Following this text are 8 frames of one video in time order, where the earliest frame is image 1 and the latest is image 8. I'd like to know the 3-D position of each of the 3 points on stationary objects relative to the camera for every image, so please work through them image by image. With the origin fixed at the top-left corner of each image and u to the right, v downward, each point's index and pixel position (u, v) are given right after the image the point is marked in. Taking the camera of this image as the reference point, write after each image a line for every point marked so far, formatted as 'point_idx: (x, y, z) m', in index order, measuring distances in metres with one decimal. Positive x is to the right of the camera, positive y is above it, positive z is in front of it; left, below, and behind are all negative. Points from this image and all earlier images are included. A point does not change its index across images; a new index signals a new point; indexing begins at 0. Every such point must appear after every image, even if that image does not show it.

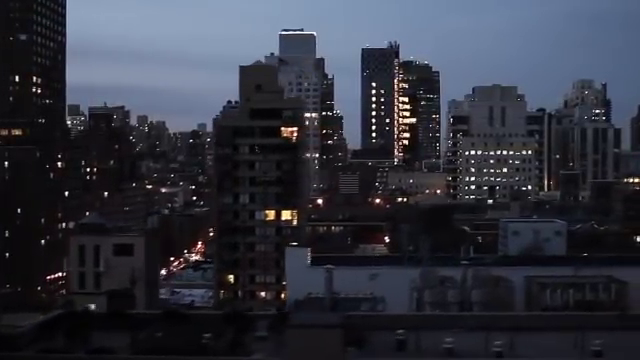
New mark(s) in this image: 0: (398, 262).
0: (+0.5, -0.6, +8.0) m
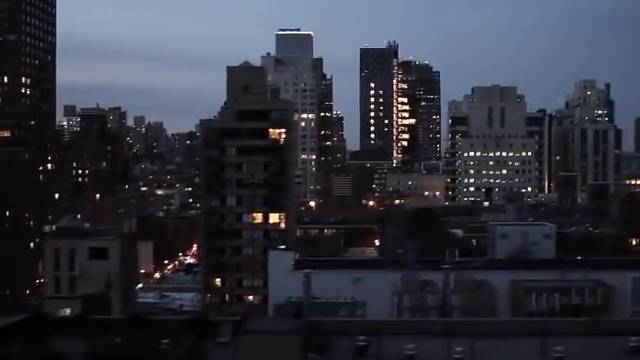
0: (+0.4, -0.6, +7.8) m
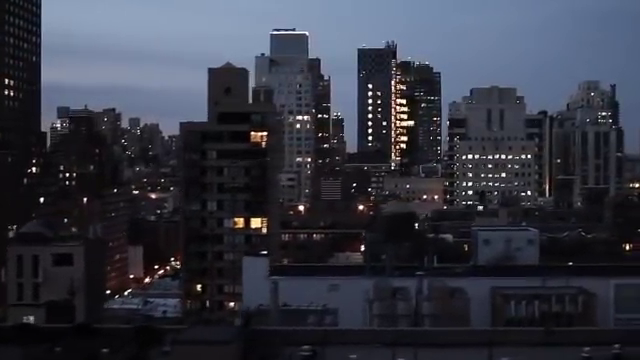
0: (+0.2, -0.6, +7.7) m
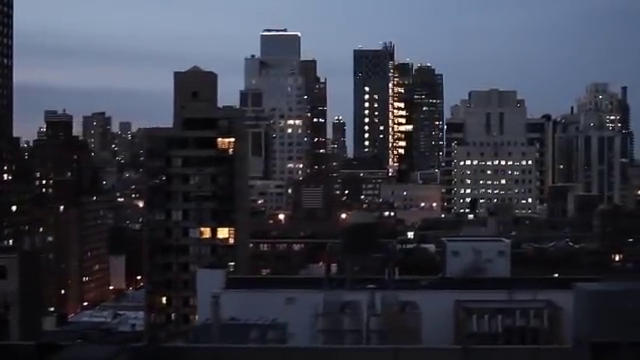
0: (0.0, -0.7, +7.3) m
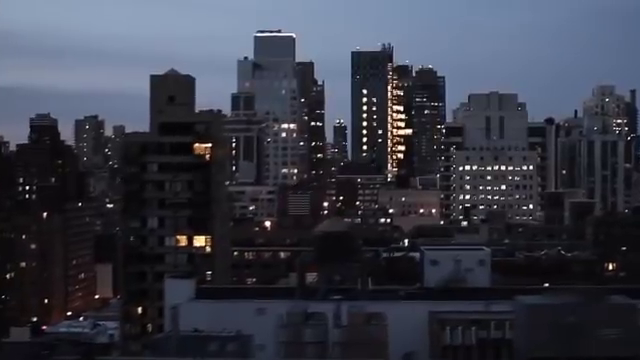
0: (-0.2, -0.7, +7.0) m
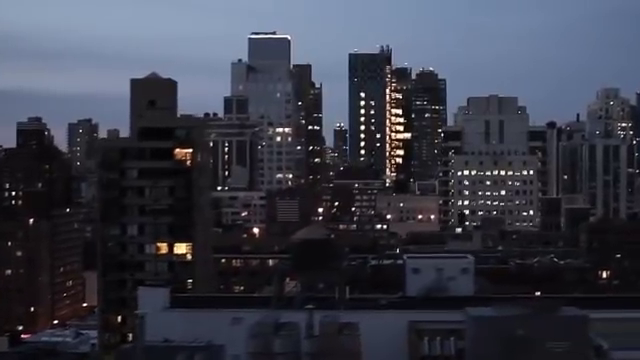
0: (-0.3, -0.7, +6.8) m
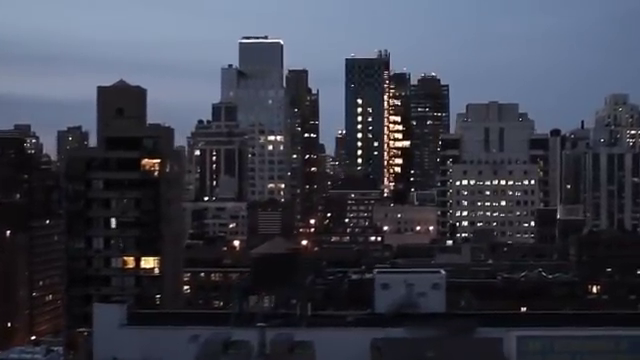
0: (-0.5, -0.8, +6.5) m
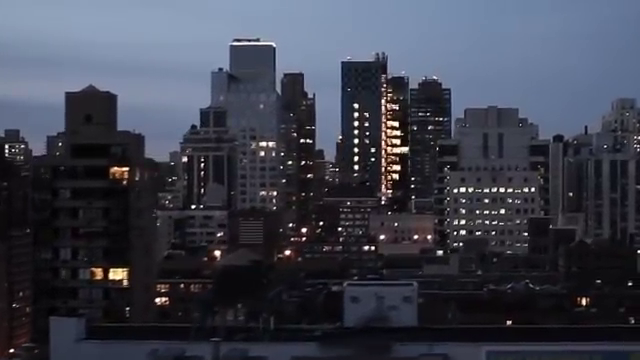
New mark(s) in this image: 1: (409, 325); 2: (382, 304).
0: (-0.7, -0.8, +6.2) m
1: (+0.5, -0.8, +6.2) m
2: (+0.3, -0.7, +6.2) m
